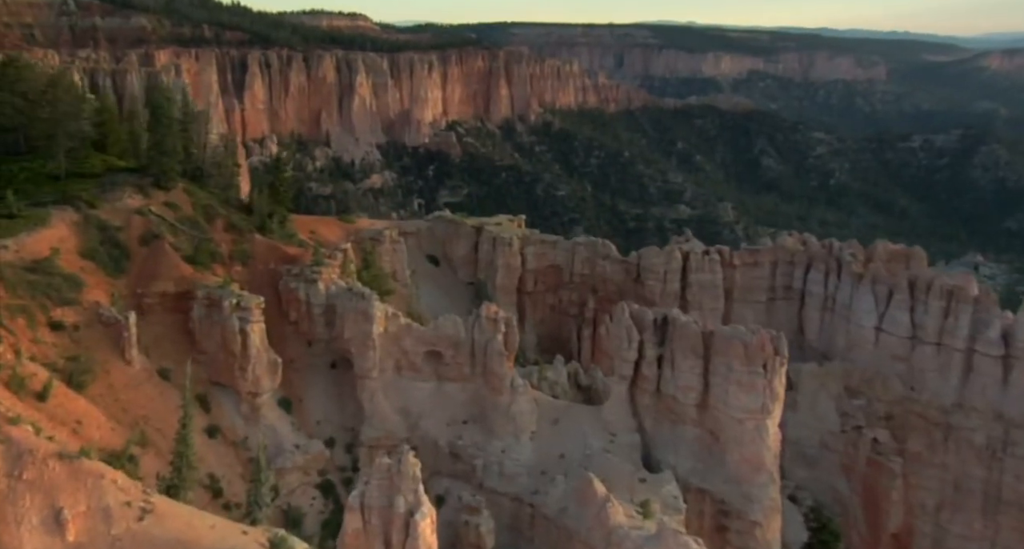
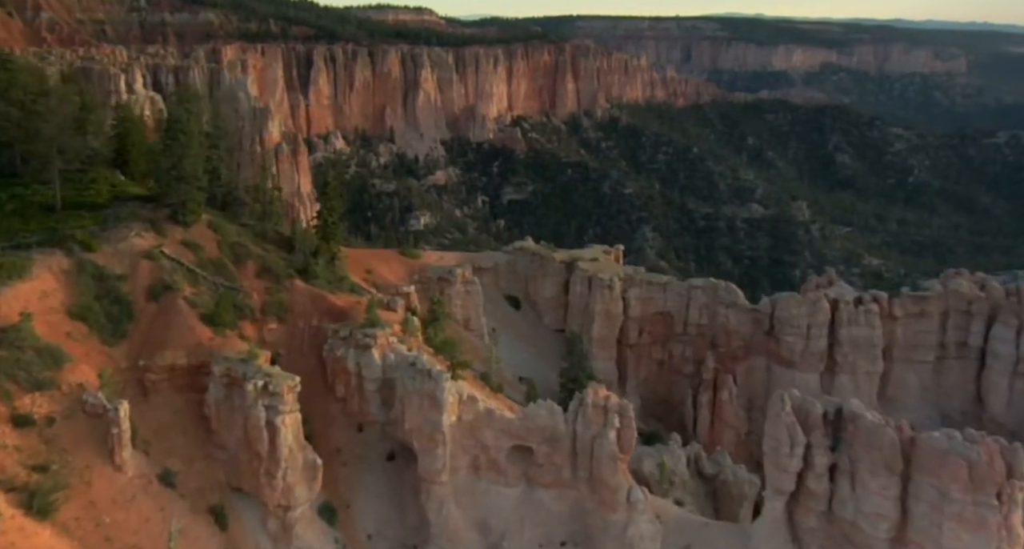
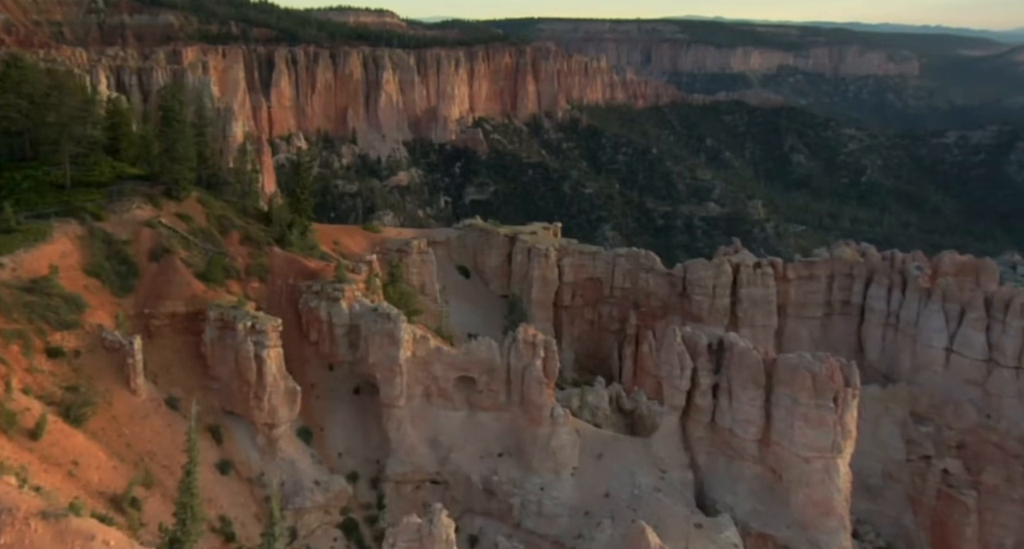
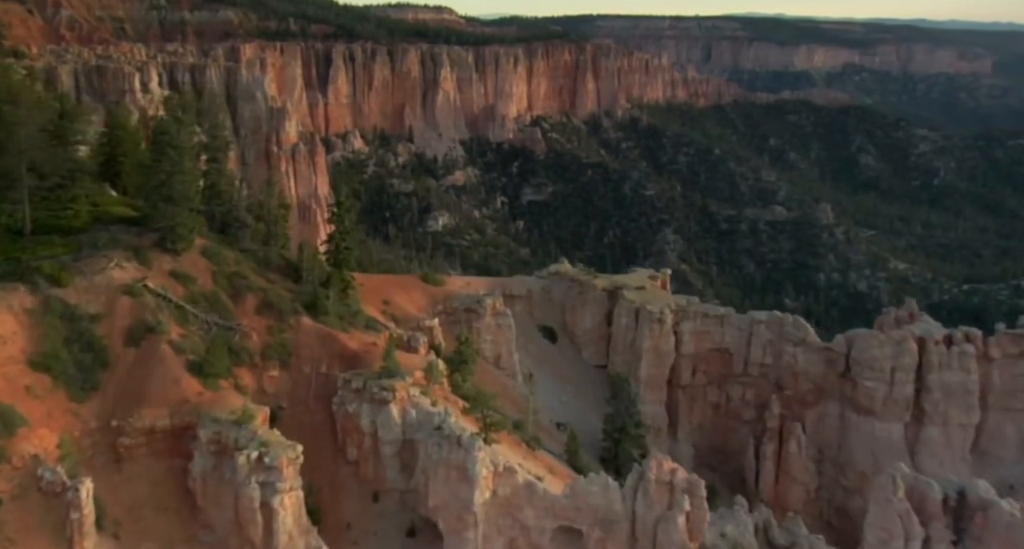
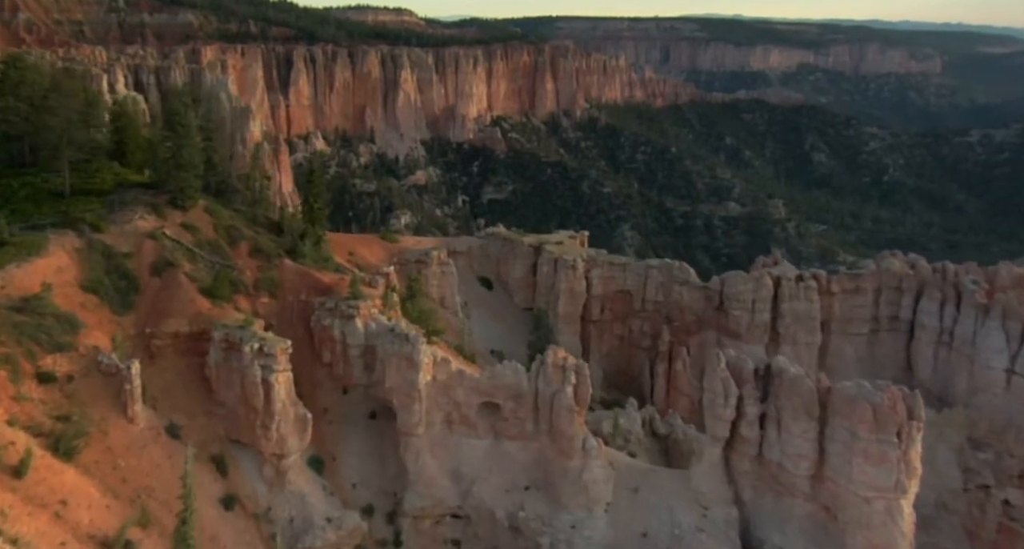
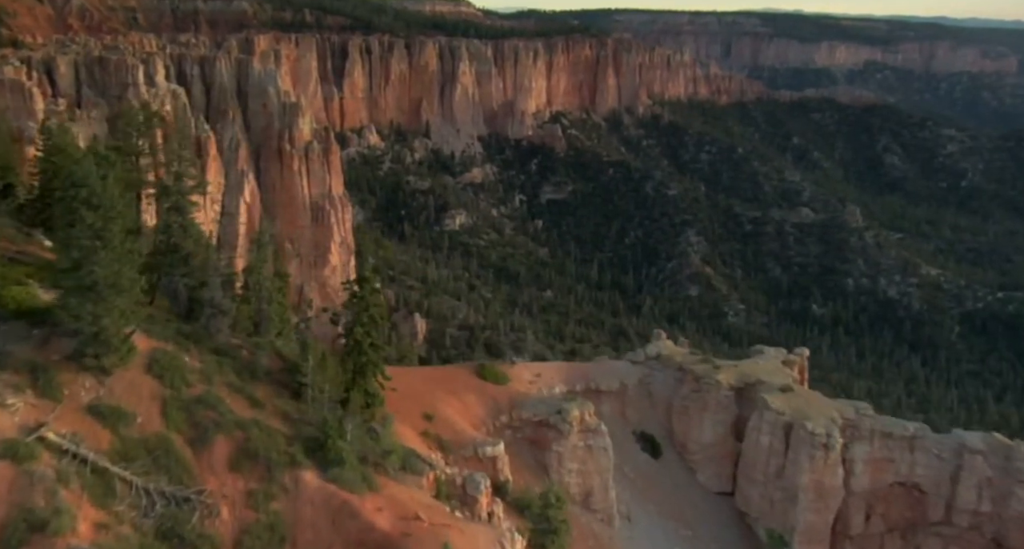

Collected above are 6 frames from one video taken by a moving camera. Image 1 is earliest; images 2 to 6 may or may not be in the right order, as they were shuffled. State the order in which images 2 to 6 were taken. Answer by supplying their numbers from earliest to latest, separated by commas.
3, 5, 2, 4, 6
